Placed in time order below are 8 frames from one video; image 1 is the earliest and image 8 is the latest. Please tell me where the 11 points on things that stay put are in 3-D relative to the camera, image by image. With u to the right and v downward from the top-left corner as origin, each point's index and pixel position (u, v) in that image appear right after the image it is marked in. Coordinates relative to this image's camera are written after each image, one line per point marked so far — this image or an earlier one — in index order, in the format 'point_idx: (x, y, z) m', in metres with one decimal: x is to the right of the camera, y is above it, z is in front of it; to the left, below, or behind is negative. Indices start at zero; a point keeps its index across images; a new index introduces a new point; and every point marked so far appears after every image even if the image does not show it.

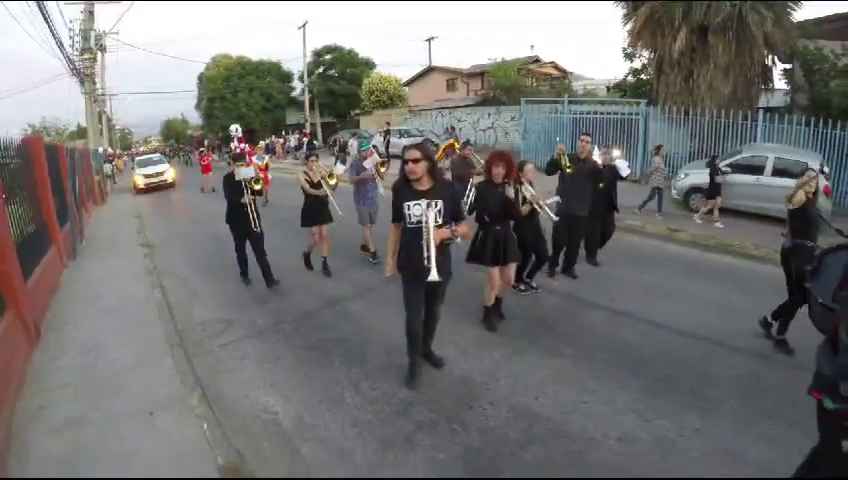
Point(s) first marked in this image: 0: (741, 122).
0: (+7.8, +3.0, +15.5) m
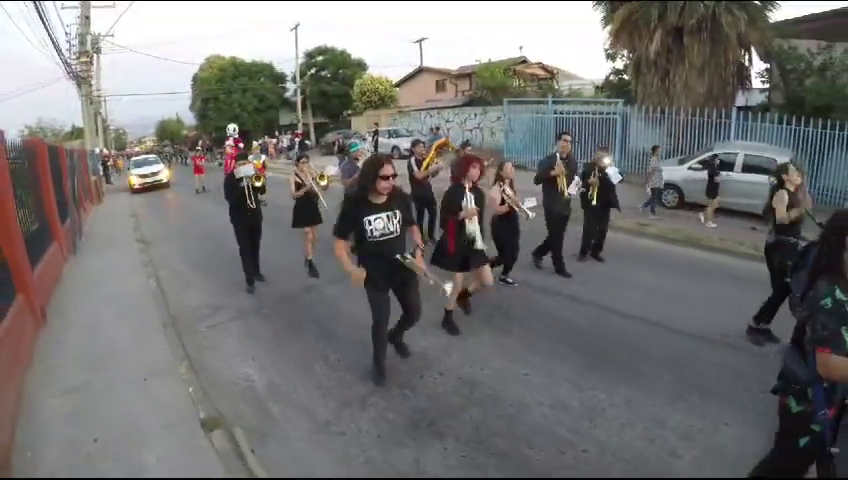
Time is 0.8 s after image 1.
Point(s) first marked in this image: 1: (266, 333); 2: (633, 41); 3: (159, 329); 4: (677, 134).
0: (+7.4, +3.1, +16.2) m
1: (-1.4, -0.8, +5.6) m
2: (+5.2, +5.1, +15.6) m
3: (-2.4, -0.8, +5.9) m
4: (+6.7, +2.8, +16.5) m
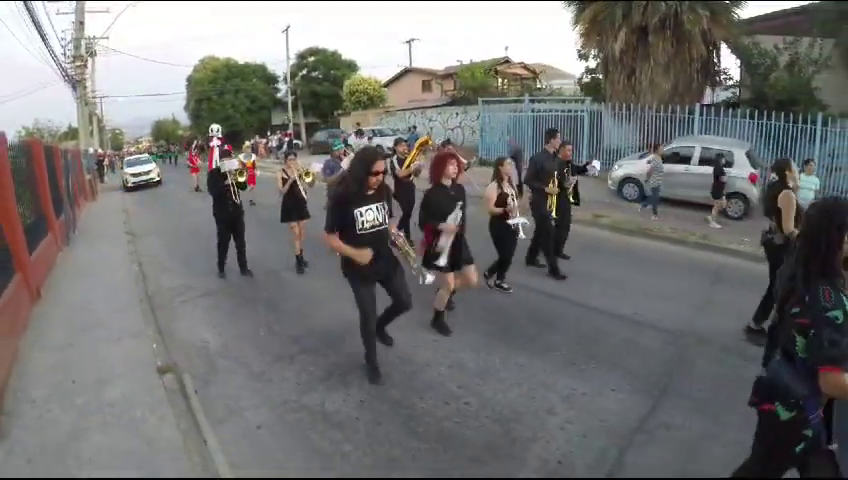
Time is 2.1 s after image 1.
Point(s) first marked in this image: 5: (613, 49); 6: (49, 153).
0: (+6.8, +3.3, +17.1) m
1: (-2.0, -0.7, +6.4) m
2: (+4.5, +5.3, +16.5) m
3: (-3.0, -0.7, +6.8) m
4: (+6.0, +3.0, +17.4) m
5: (+4.7, +5.0, +16.3) m
6: (-7.5, +1.8, +13.2) m
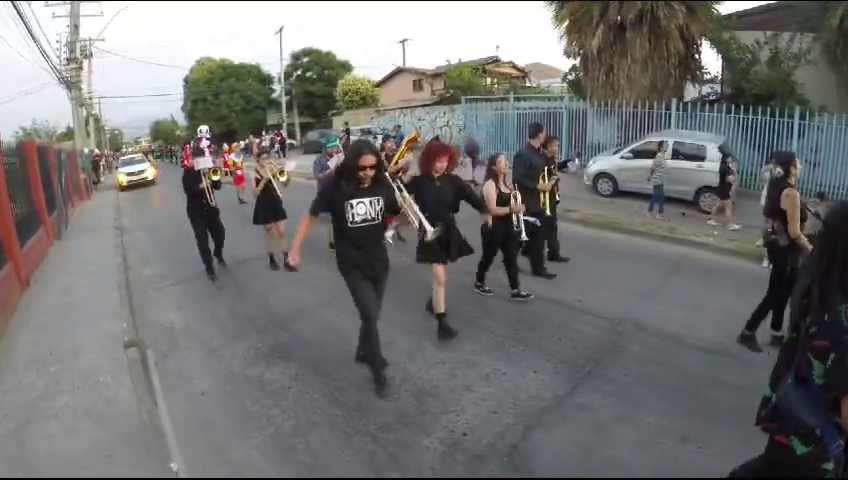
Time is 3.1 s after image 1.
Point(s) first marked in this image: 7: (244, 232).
0: (+6.3, +3.5, +17.6) m
1: (-2.5, -0.6, +7.0) m
2: (+4.1, +5.4, +17.0) m
3: (-3.4, -0.6, +7.3) m
4: (+5.6, +3.2, +17.9) m
5: (+4.2, +5.1, +16.8) m
6: (-8.0, +1.8, +13.7) m
7: (-3.2, +0.1, +11.7) m
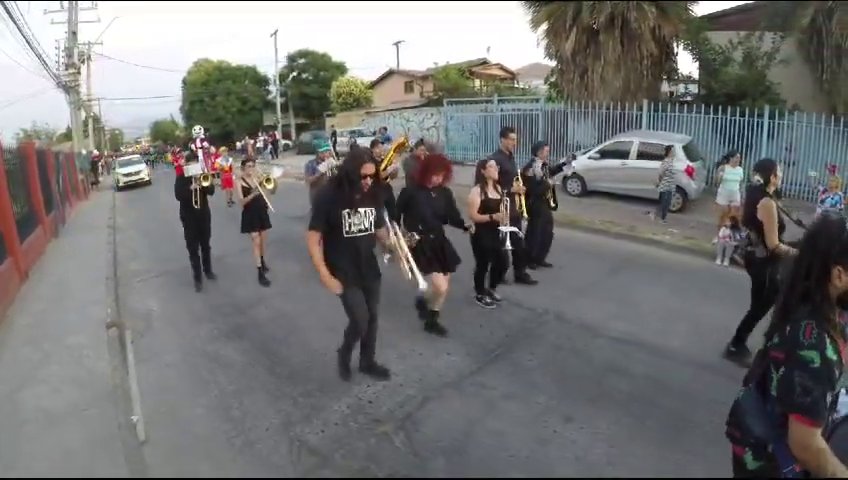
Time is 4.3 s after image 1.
0: (+5.8, +3.6, +18.3) m
1: (-3.0, -0.6, +7.7) m
2: (+3.6, +5.5, +17.7) m
3: (-4.0, -0.5, +8.1) m
4: (+5.1, +3.3, +18.7) m
5: (+3.7, +5.2, +17.5) m
6: (-8.5, +1.9, +14.5) m
7: (-3.7, +0.2, +12.5) m
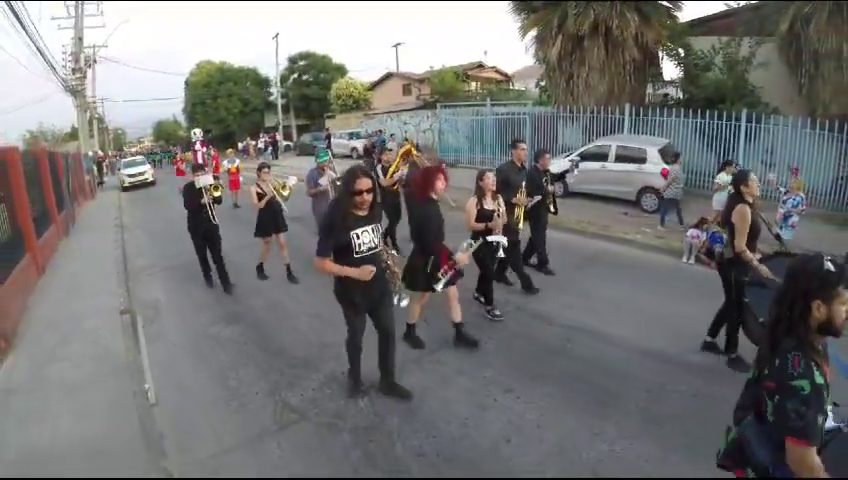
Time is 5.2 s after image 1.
0: (+5.6, +3.6, +19.0) m
1: (-3.2, -0.5, +8.5) m
2: (+3.4, +5.5, +18.4) m
3: (-4.2, -0.5, +8.8) m
4: (+4.9, +3.3, +19.4) m
5: (+3.5, +5.2, +18.2) m
6: (-8.7, +1.9, +15.3) m
7: (-4.0, +0.2, +13.2) m
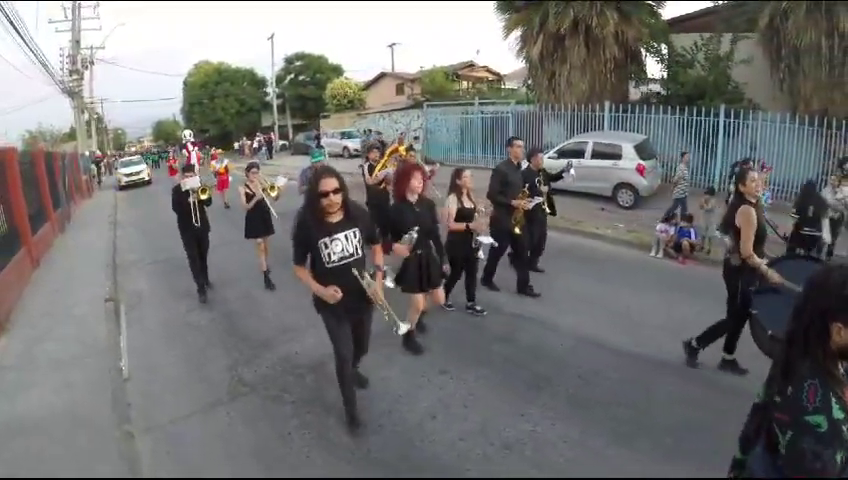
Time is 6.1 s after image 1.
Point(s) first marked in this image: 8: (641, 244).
0: (+5.2, +3.7, +19.5) m
1: (-3.6, -0.5, +9.0) m
2: (+3.0, +5.6, +18.9) m
3: (-4.6, -0.4, +9.3) m
4: (+4.5, +3.4, +19.8) m
5: (+3.1, +5.3, +18.7) m
6: (-9.1, +2.0, +15.7) m
7: (-4.3, +0.3, +13.7) m
8: (+3.9, 0.0, +11.7) m
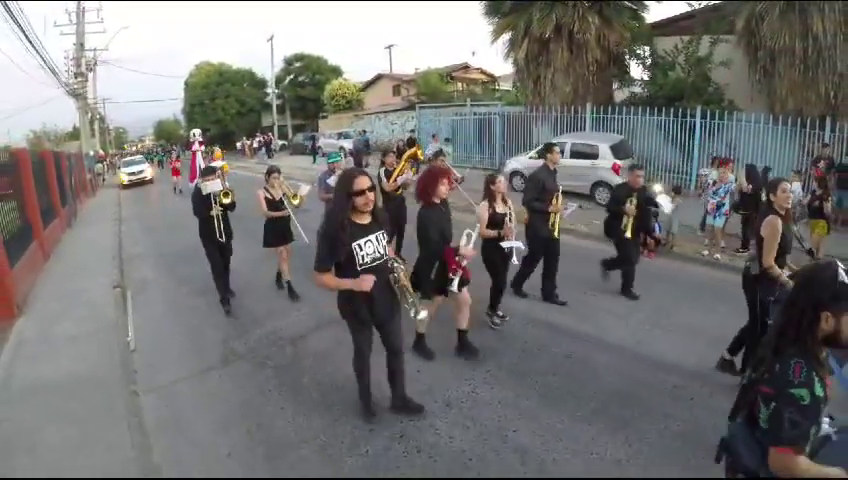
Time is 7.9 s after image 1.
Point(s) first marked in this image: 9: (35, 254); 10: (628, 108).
0: (+5.0, +3.8, +20.2) m
1: (-3.9, -0.4, +9.7) m
2: (+2.7, +5.7, +19.6) m
3: (-4.9, -0.3, +10.1) m
4: (+4.3, +3.5, +20.6) m
5: (+2.9, +5.4, +19.4) m
6: (-9.3, +2.1, +16.5) m
7: (-4.6, +0.4, +14.5) m
8: (+3.6, 0.0, +12.5) m
9: (-5.6, -0.2, +9.4) m
10: (+6.0, +3.9, +19.1) m
